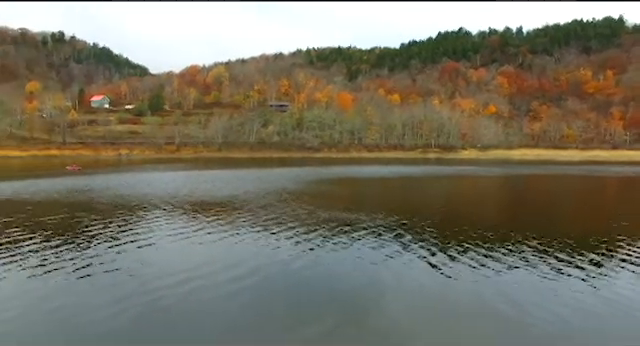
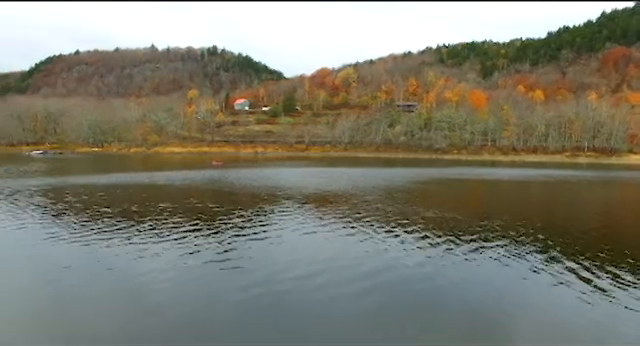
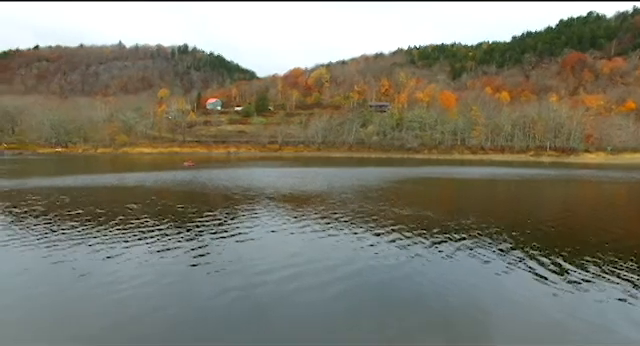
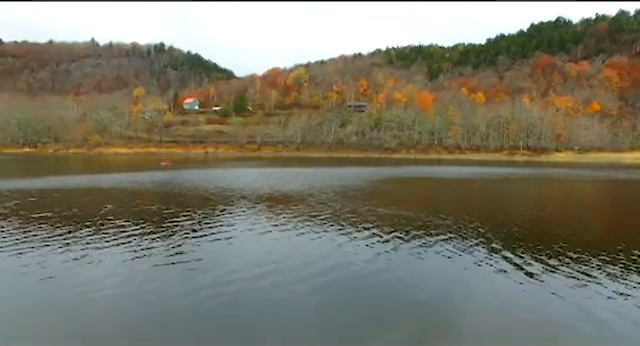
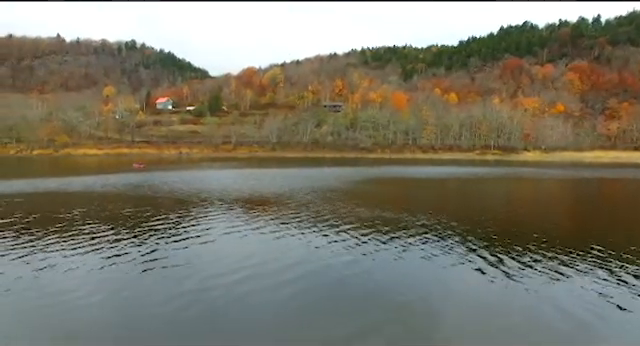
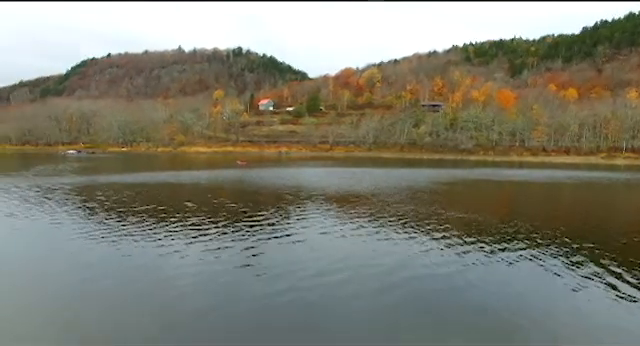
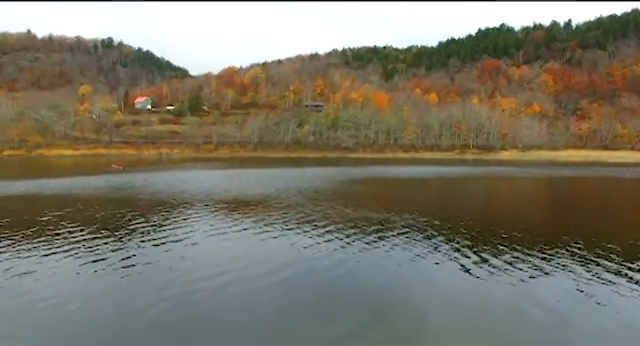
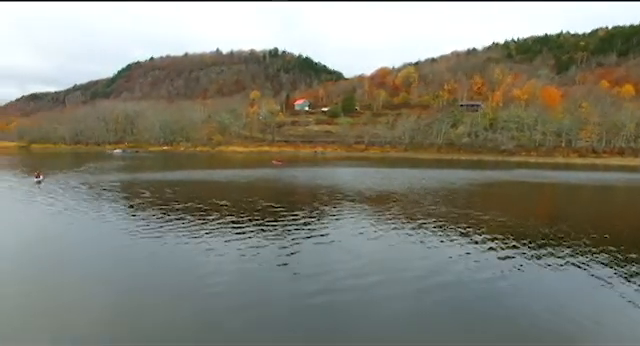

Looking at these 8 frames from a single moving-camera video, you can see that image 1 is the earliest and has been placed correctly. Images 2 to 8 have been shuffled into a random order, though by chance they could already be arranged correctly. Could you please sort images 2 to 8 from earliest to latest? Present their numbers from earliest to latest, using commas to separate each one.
7, 5, 4, 3, 2, 6, 8
